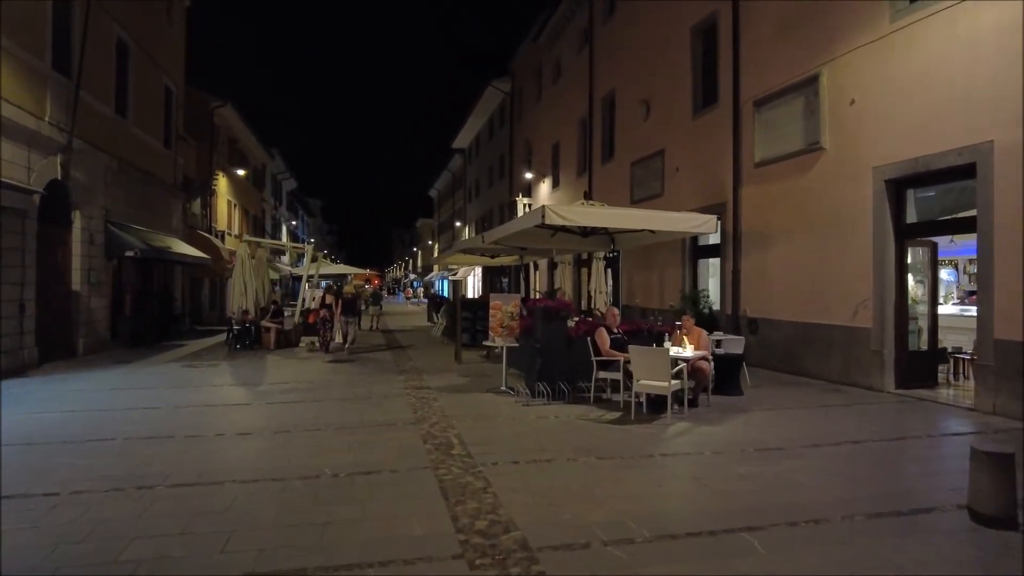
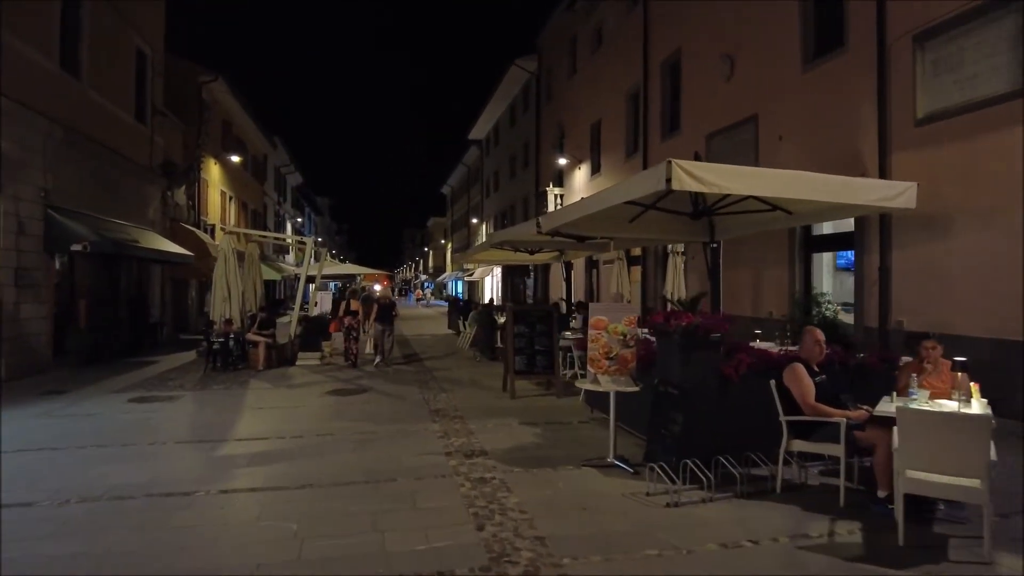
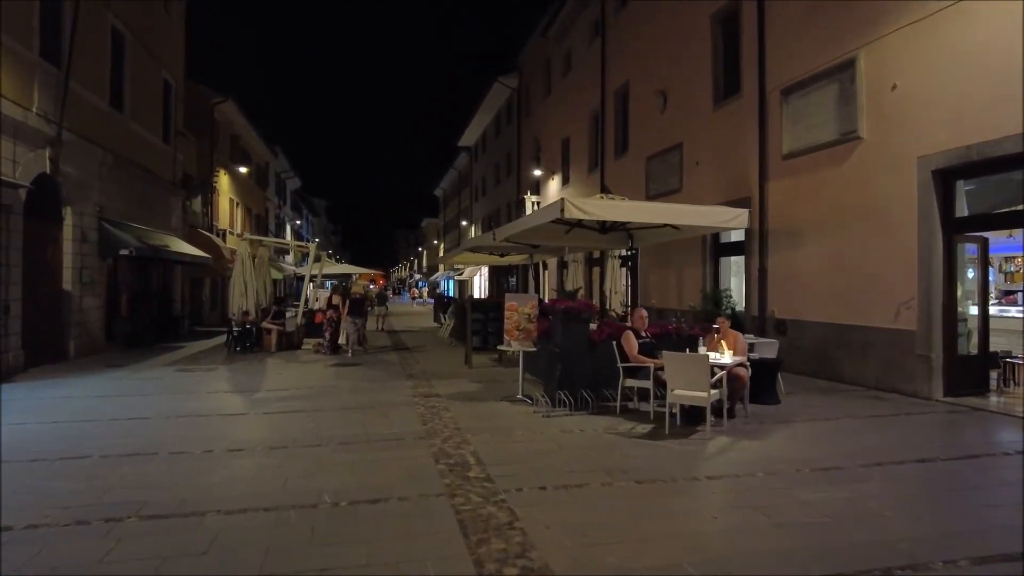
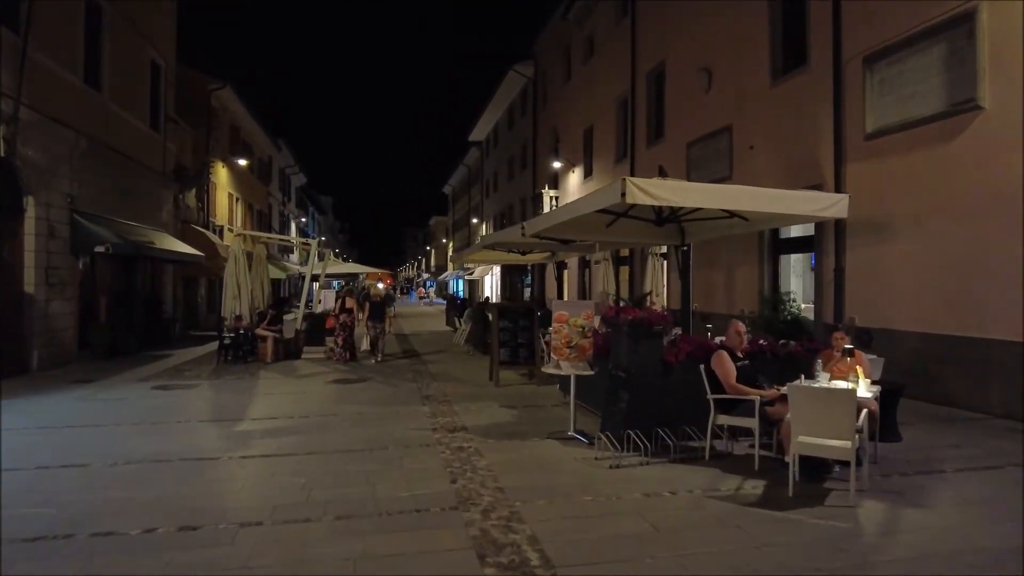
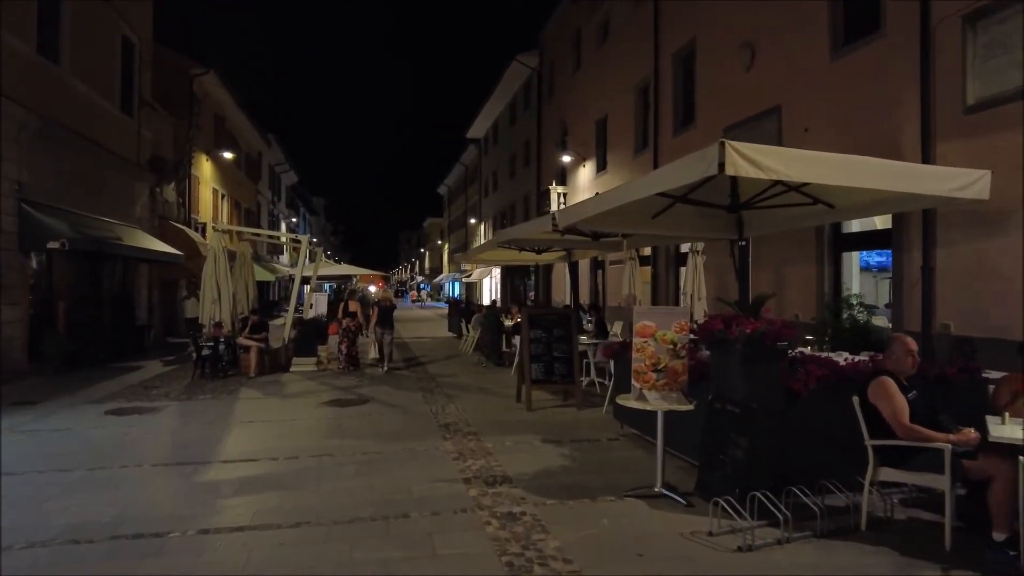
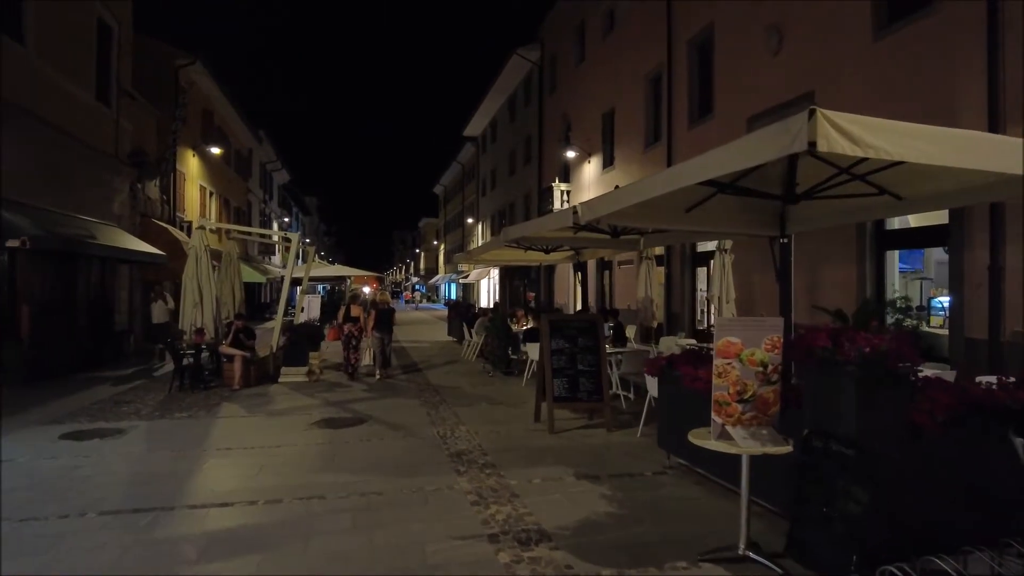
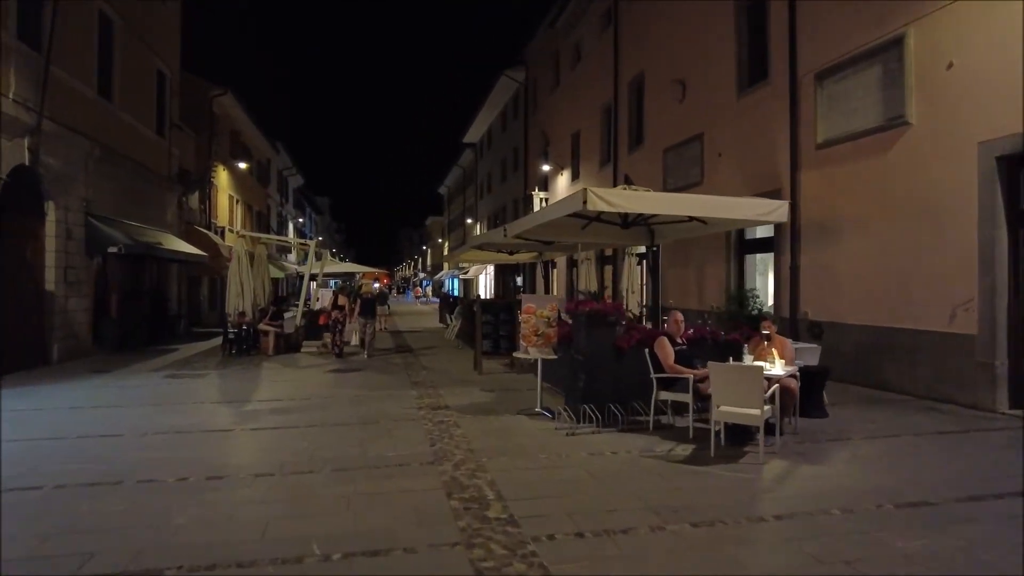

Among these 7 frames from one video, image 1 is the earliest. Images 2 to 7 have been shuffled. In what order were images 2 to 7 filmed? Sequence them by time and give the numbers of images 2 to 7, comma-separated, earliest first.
3, 7, 4, 2, 5, 6
